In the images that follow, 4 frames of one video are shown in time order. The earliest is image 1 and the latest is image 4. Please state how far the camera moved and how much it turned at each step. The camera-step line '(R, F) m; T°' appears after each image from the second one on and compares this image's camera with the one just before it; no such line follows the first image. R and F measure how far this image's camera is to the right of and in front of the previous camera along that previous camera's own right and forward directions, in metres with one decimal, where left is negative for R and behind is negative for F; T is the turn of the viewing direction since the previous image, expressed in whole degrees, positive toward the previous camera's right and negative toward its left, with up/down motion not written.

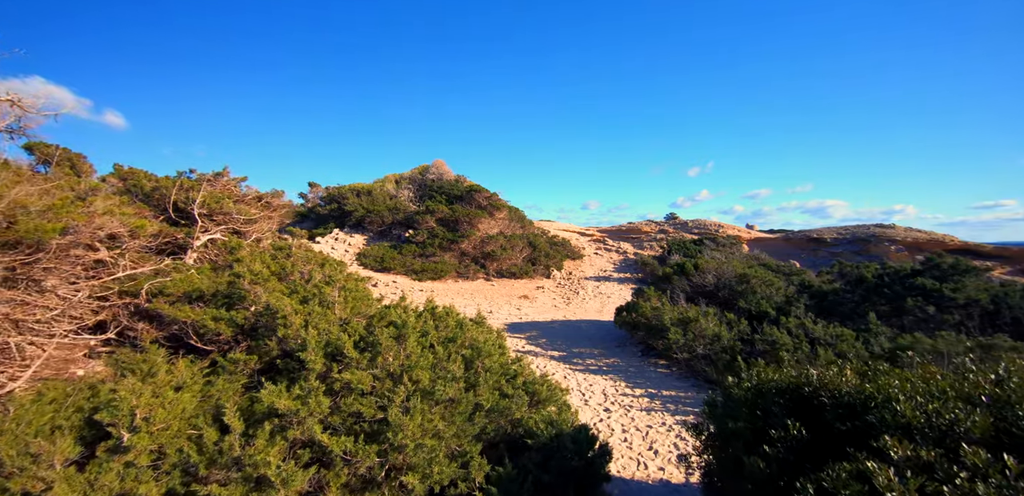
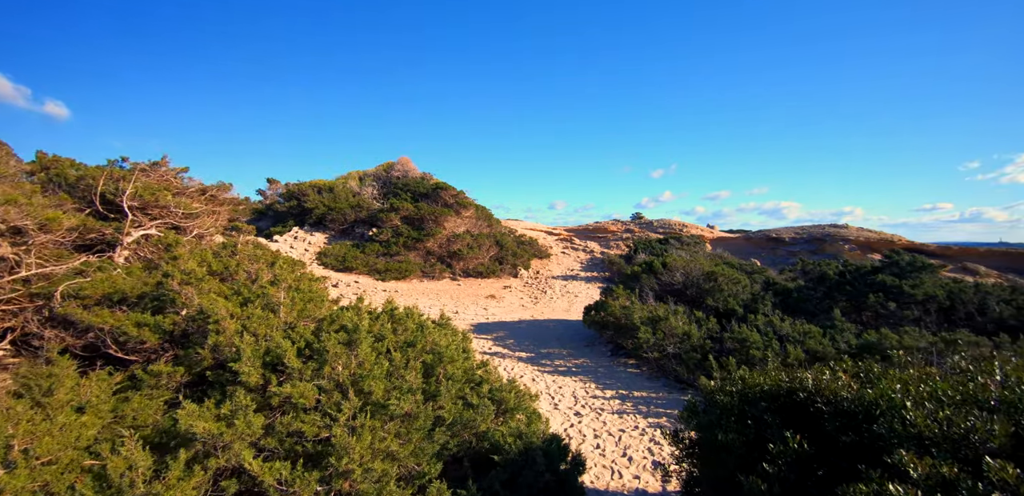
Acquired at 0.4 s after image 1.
(0.0, +0.3) m; +3°
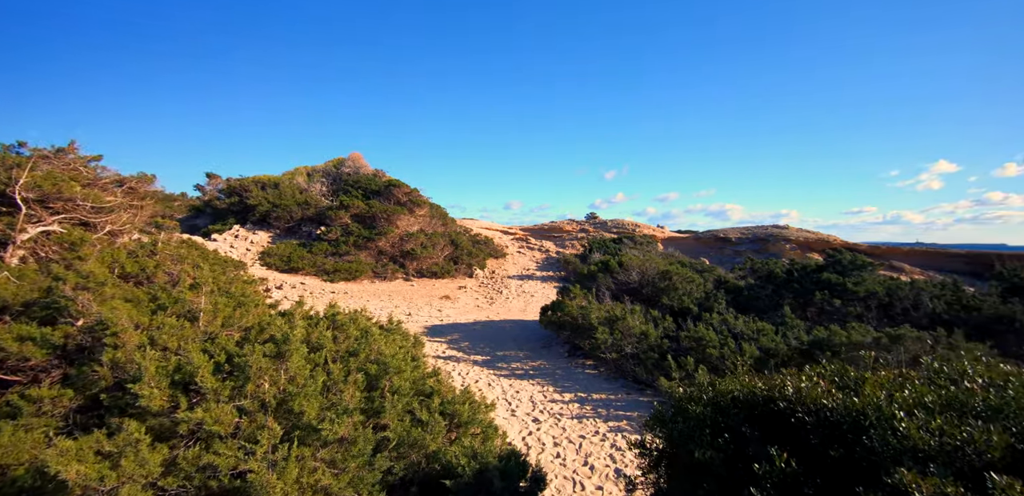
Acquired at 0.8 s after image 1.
(0.0, +0.3) m; +5°
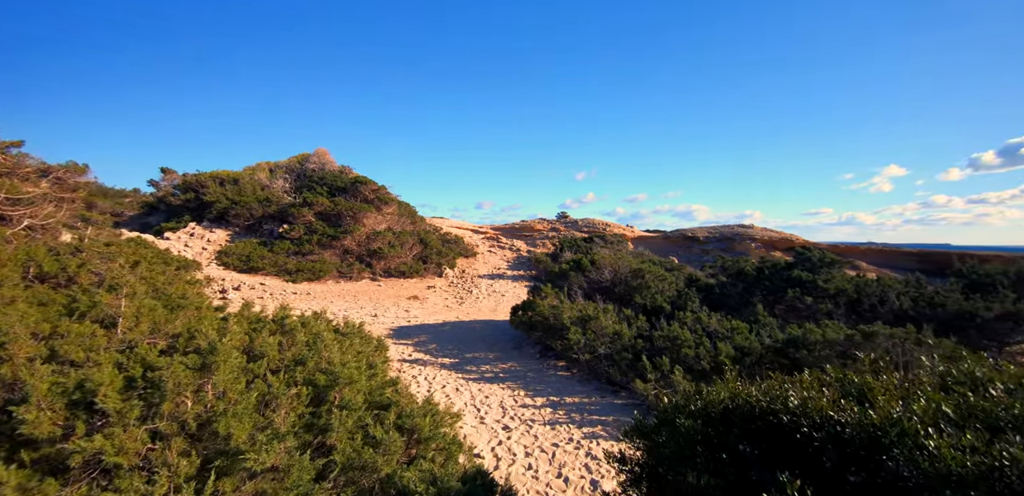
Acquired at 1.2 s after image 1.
(0.0, +0.3) m; +3°
